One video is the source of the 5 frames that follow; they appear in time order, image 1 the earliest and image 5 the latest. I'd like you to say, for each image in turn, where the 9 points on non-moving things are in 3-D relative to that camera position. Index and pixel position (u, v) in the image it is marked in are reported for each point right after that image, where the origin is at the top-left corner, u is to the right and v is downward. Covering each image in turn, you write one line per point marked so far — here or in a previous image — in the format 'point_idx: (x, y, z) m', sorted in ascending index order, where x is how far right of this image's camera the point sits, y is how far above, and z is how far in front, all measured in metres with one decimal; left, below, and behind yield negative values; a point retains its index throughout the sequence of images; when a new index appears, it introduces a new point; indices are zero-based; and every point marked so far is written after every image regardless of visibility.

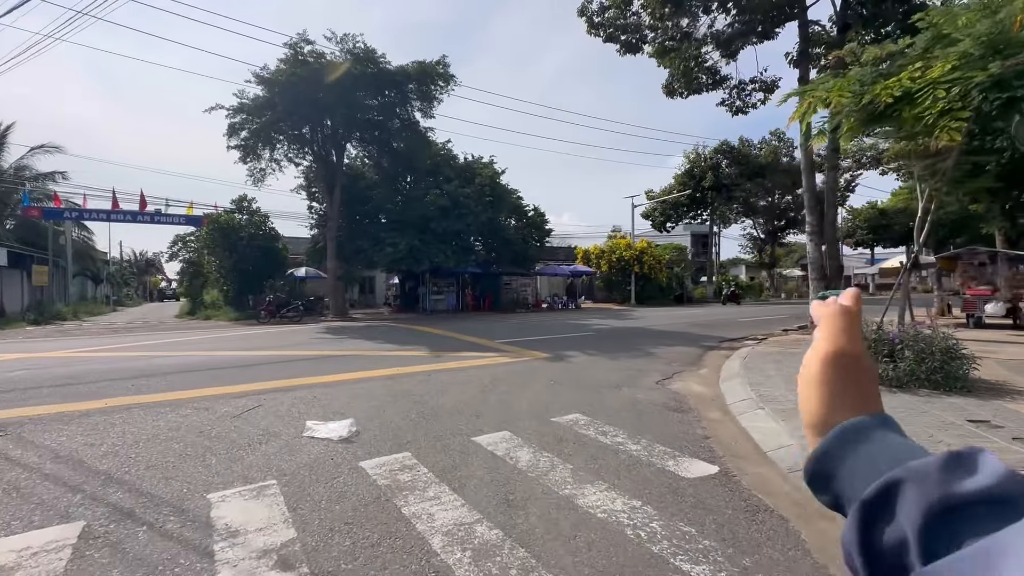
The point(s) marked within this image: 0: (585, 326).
0: (+2.9, -1.5, +18.8) m
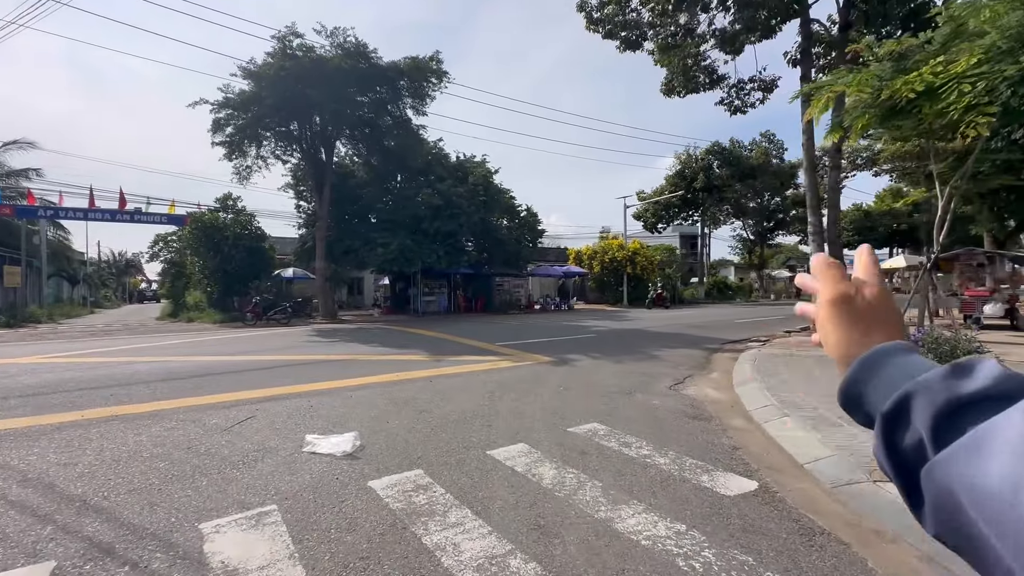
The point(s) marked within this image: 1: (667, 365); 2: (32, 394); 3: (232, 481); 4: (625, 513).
0: (+2.8, -1.6, +18.5) m
1: (+3.5, -1.7, +10.5) m
2: (-7.9, -1.7, +7.7) m
3: (-2.6, -1.8, +4.4) m
4: (+1.0, -1.9, +4.0) m
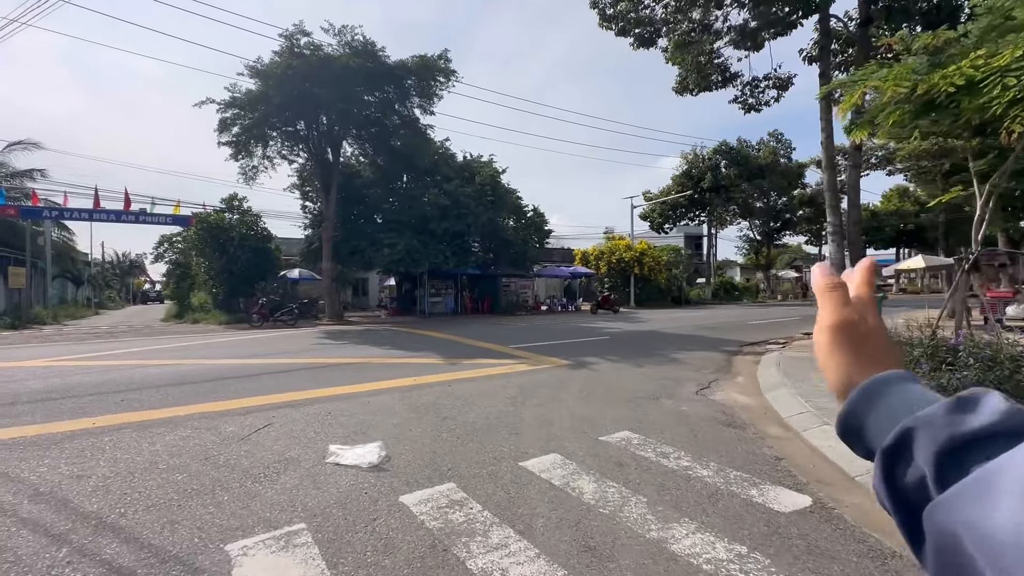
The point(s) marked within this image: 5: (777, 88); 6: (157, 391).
0: (+3.2, -1.6, +18.2) m
1: (+3.8, -1.8, +10.2) m
2: (-7.6, -1.8, +7.5) m
3: (-2.3, -1.9, +4.2) m
4: (+1.3, -1.9, +3.7) m
5: (+9.8, +7.4, +17.3) m
6: (-6.1, -1.8, +8.0) m
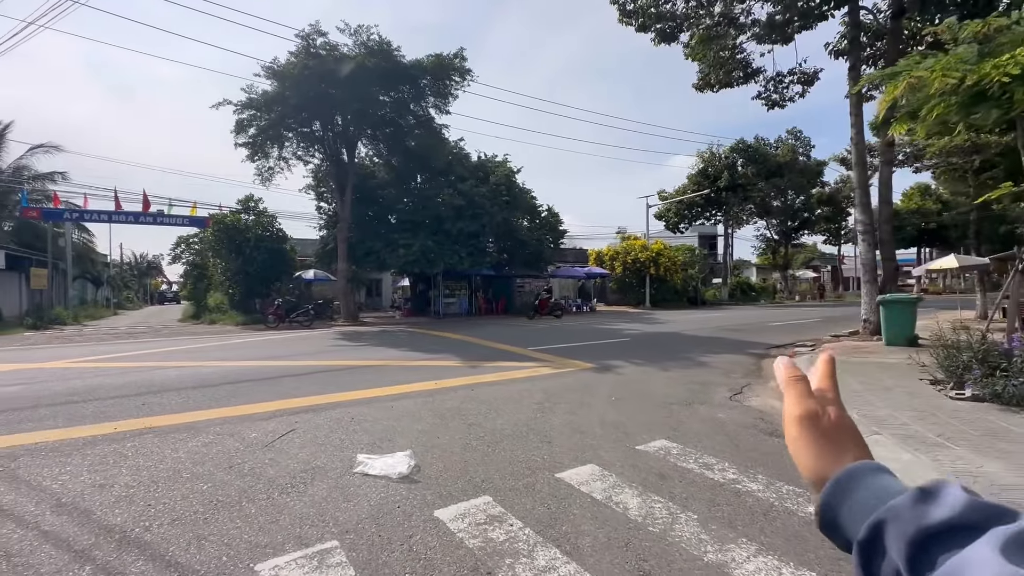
0: (+3.9, -1.6, +17.9) m
1: (+4.3, -1.8, +9.9) m
2: (-7.1, -1.8, +7.4) m
3: (-1.9, -1.9, +4.0) m
4: (+1.7, -2.0, +3.4) m
5: (+10.4, +7.4, +16.8) m
6: (-5.7, -1.8, +7.9) m
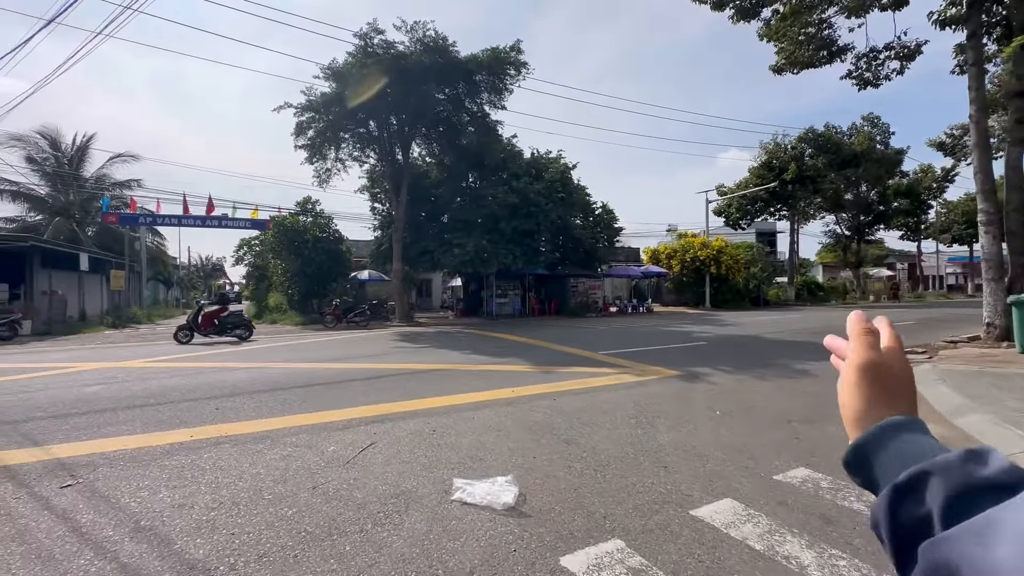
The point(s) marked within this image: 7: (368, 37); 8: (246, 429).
0: (+6.1, -1.6, +16.7) m
1: (+5.8, -1.8, +8.7) m
2: (-5.8, -1.8, +7.3) m
3: (-0.9, -1.9, +3.4) m
4: (+2.6, -1.9, +2.5) m
5: (+12.5, +7.4, +15.1) m
6: (-4.3, -1.8, +7.7) m
7: (-6.2, +10.7, +20.0) m
8: (-3.4, -1.8, +6.0) m
